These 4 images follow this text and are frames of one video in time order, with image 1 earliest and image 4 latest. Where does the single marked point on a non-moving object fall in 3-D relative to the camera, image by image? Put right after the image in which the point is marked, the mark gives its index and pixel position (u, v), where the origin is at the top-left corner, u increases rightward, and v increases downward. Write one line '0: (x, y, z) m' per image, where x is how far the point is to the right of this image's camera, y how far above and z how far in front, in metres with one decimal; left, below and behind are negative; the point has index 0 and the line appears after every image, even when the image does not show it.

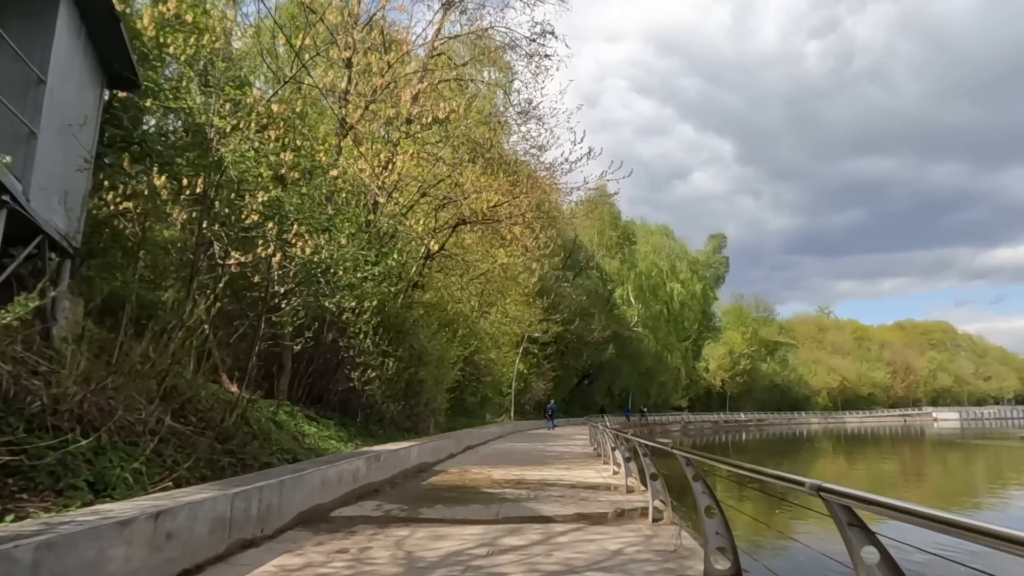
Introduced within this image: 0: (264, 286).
0: (-4.0, 0.0, +11.6) m
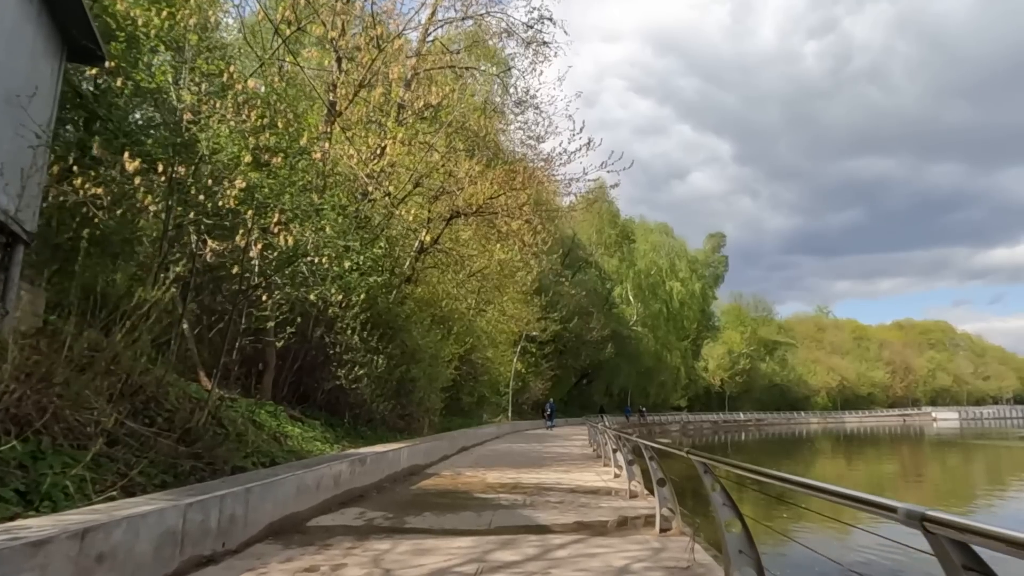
0: (-4.0, +0.2, +10.9) m
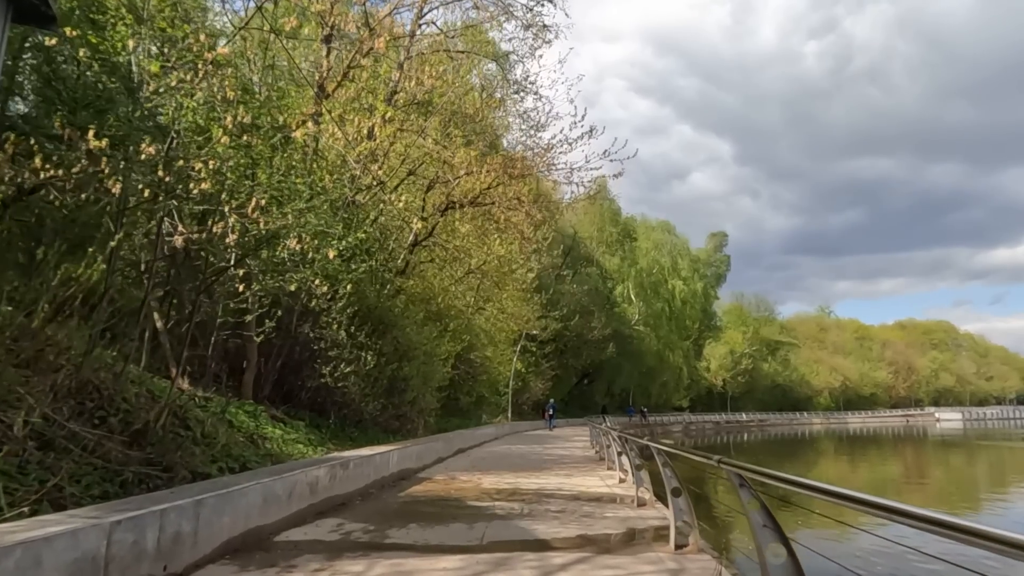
0: (-4.1, +0.3, +10.1) m
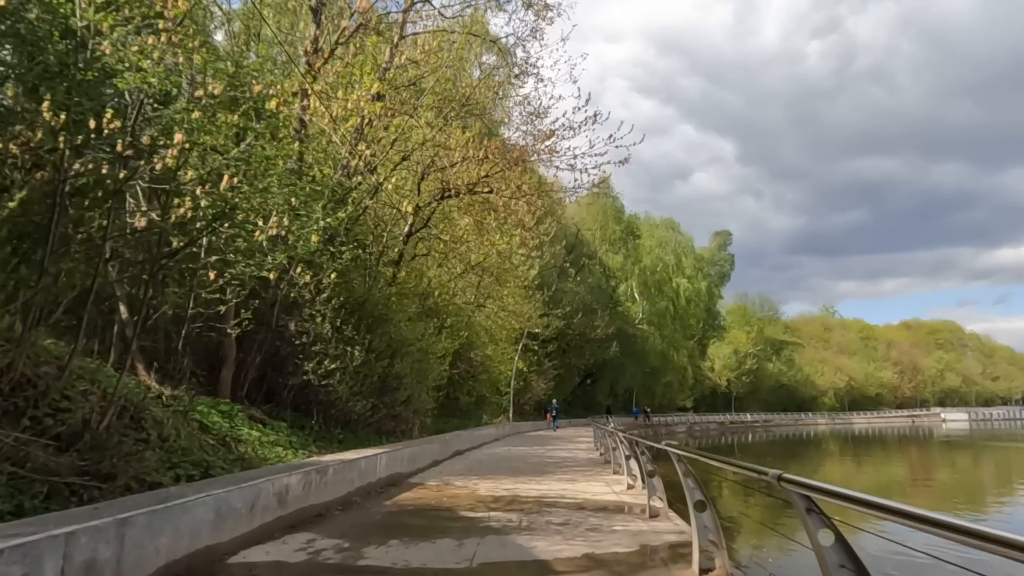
0: (-4.1, +0.5, +9.2) m
